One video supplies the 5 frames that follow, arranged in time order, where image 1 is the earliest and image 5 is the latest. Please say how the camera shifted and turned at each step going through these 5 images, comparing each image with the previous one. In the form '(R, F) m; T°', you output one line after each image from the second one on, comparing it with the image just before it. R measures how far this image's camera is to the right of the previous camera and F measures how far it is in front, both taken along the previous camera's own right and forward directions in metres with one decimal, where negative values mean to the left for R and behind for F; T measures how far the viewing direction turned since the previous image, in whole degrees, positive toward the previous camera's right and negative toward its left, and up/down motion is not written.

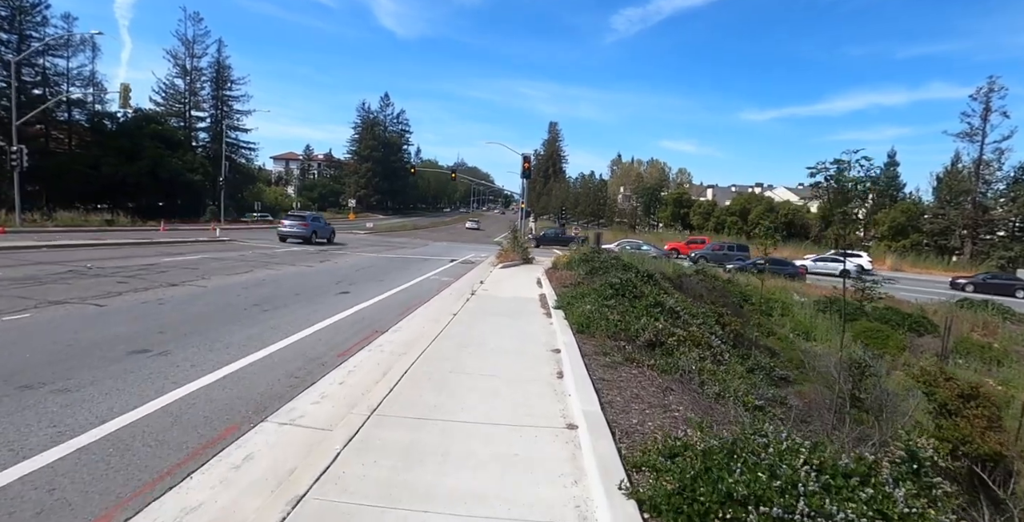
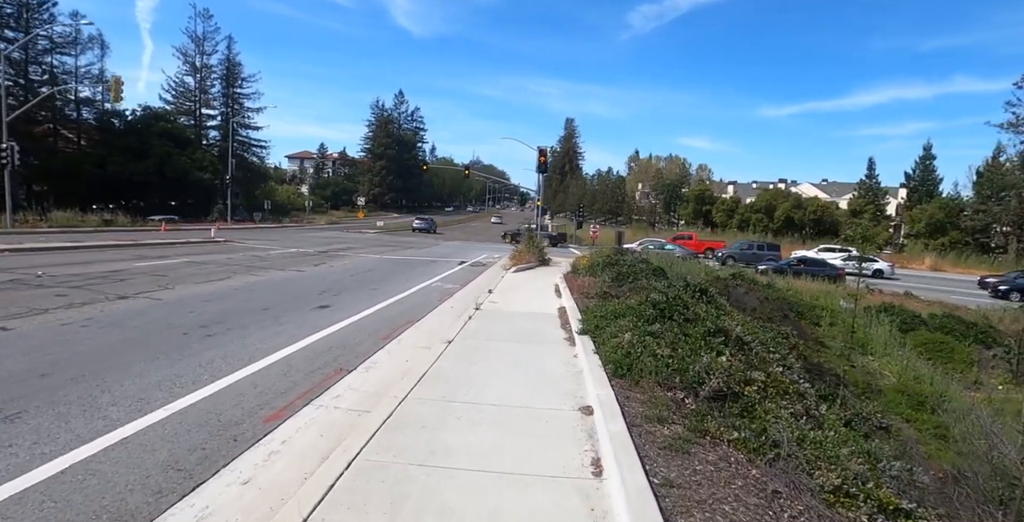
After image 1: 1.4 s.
(+0.1, +2.3) m; -2°
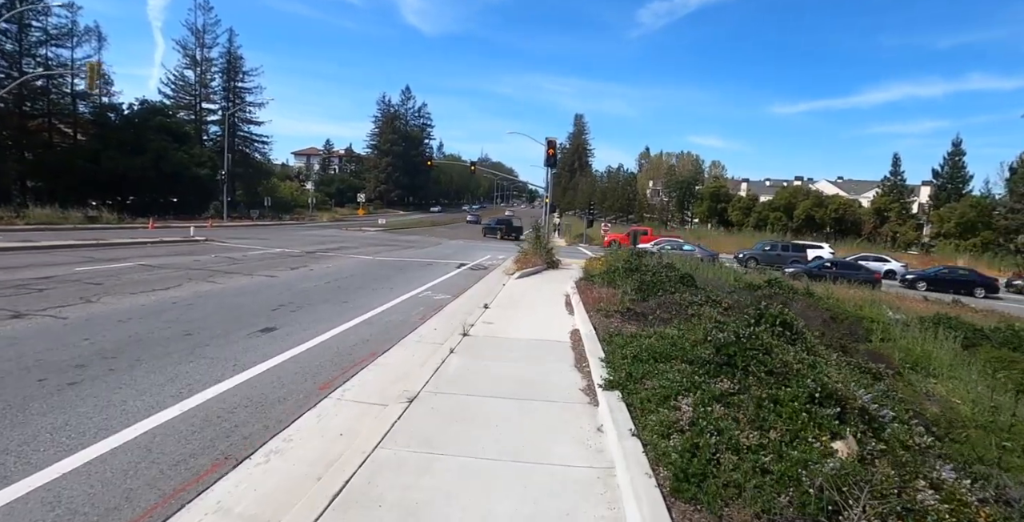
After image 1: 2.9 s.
(+0.1, +2.4) m; -1°
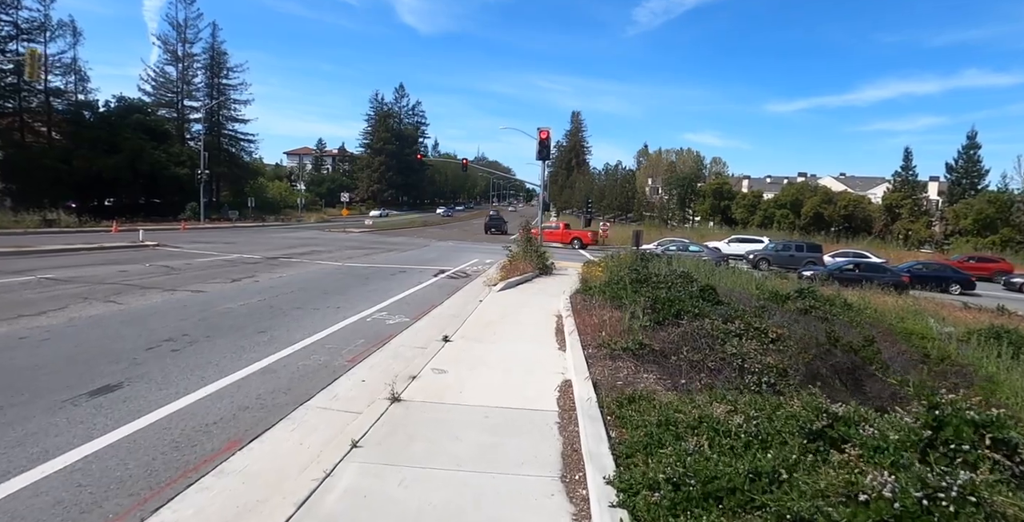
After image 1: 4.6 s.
(+0.4, +2.8) m; 0°
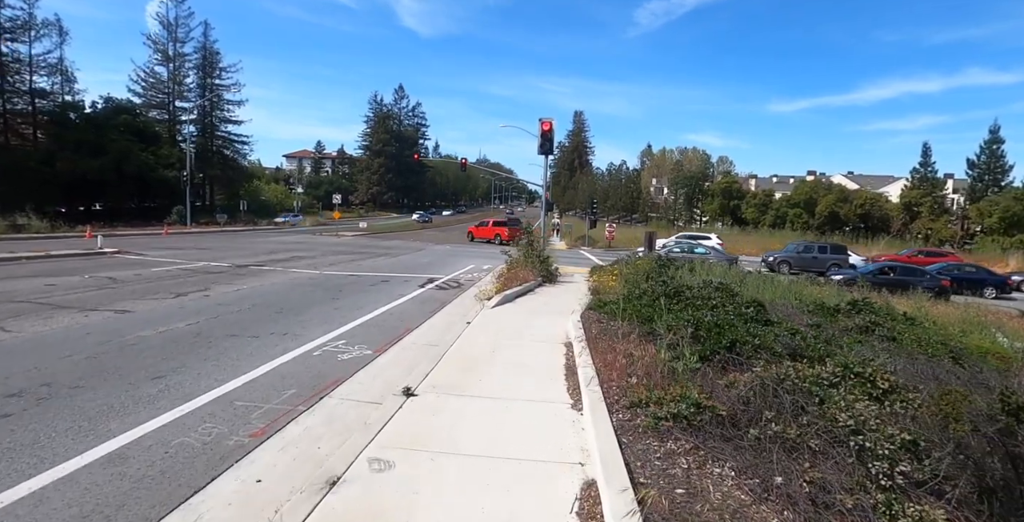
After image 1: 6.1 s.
(+0.1, +2.4) m; 0°
